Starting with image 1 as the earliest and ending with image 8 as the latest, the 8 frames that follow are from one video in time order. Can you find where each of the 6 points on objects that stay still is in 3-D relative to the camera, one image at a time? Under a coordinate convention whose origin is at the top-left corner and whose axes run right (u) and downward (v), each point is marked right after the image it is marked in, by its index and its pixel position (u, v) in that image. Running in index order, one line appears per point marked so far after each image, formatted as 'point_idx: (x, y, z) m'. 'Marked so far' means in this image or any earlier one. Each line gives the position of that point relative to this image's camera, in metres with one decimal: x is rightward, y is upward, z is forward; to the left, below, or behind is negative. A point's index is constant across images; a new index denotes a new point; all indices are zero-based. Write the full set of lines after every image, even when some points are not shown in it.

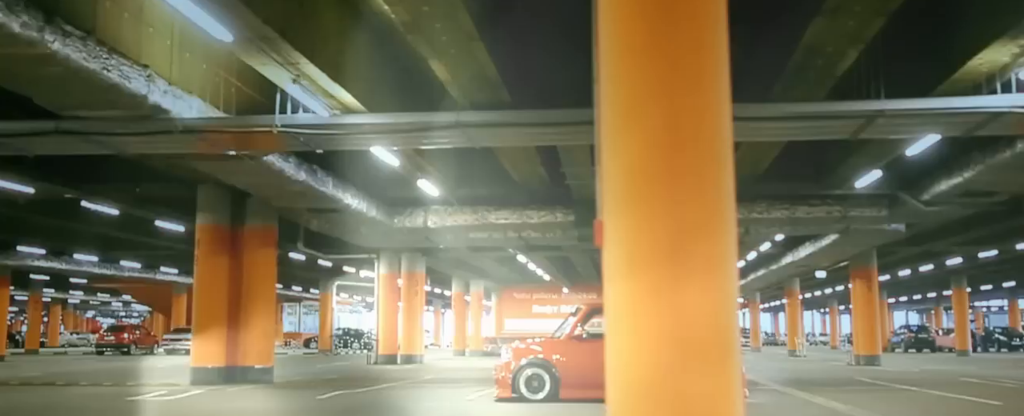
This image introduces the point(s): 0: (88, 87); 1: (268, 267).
0: (-3.9, +1.1, +8.1) m
1: (-4.8, -1.2, +17.5) m
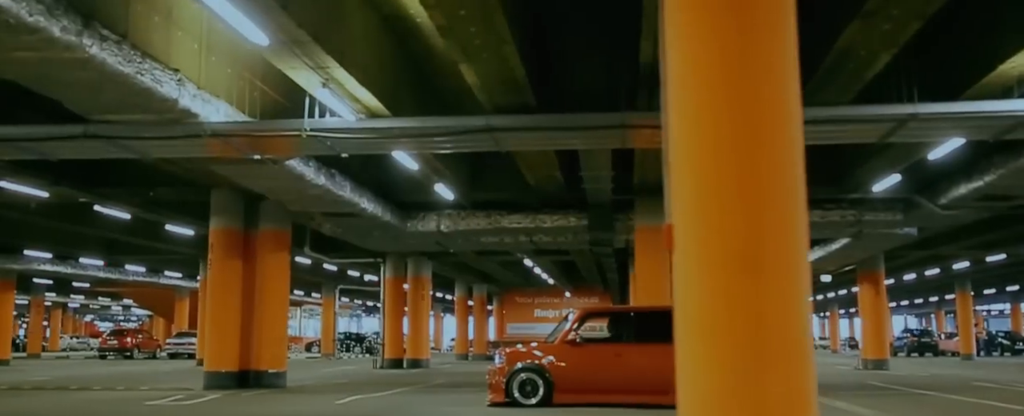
0: (-3.6, +1.1, +8.1) m
1: (-4.6, -1.3, +17.5) m
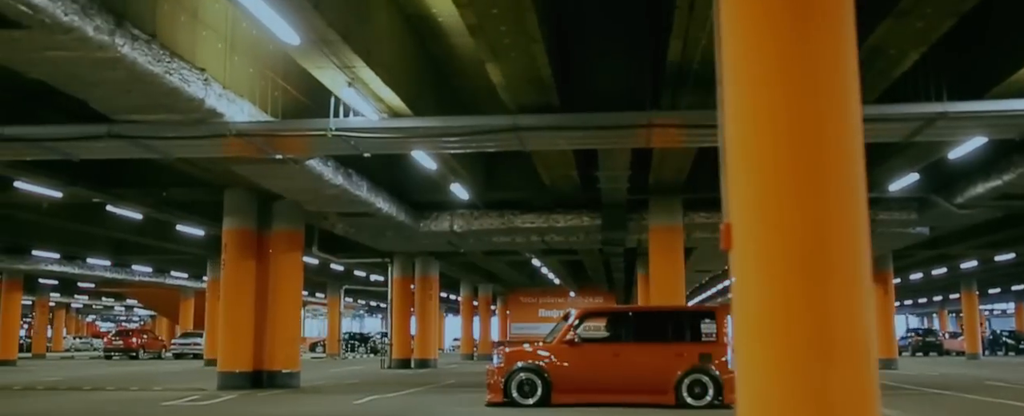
0: (-3.3, +1.1, +8.1) m
1: (-4.3, -1.3, +17.5) m
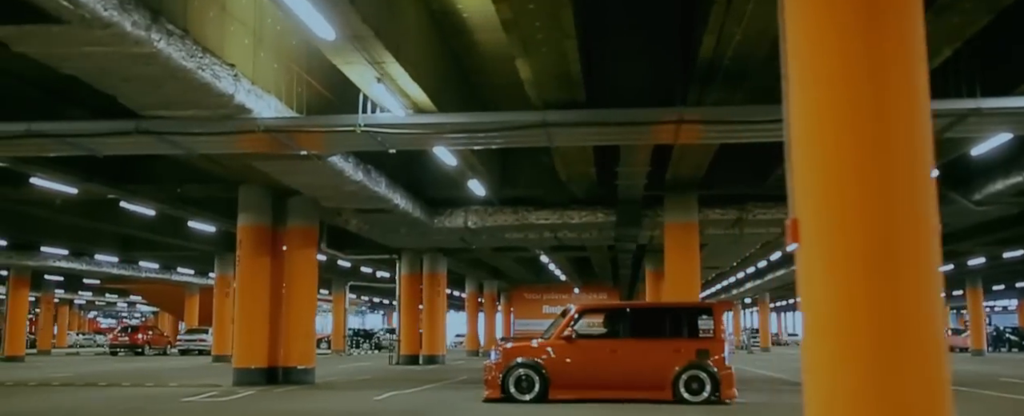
0: (-3.0, +1.1, +8.0) m
1: (-4.0, -1.2, +17.5) m
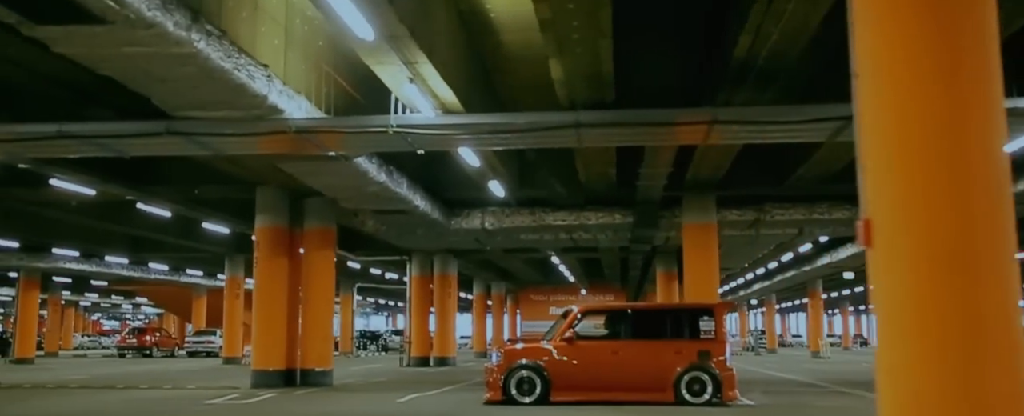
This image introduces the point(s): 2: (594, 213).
0: (-2.7, +1.1, +8.0) m
1: (-3.6, -1.2, +17.4) m
2: (+1.7, -0.1, +18.0) m
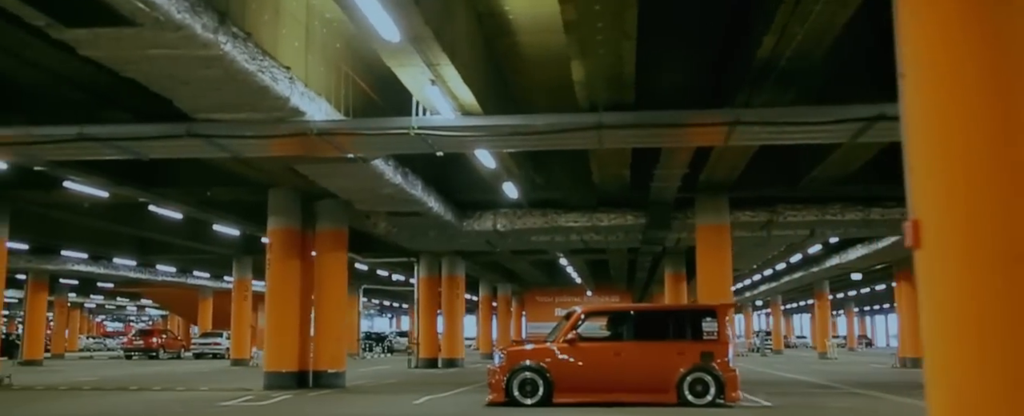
0: (-2.5, +1.1, +8.0) m
1: (-3.4, -1.2, +17.4) m
2: (+1.9, -0.1, +18.0) m
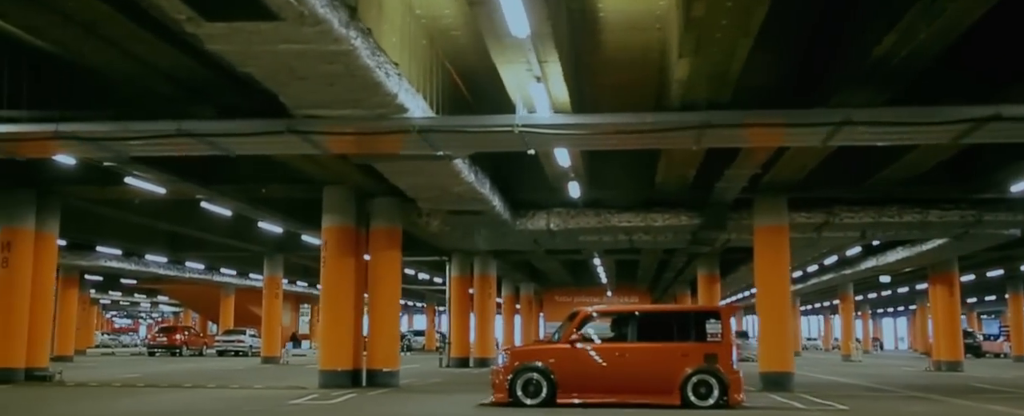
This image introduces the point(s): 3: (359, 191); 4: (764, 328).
0: (-1.4, +1.1, +7.9) m
1: (-2.3, -1.2, +17.4) m
2: (+3.0, -0.1, +17.9) m
3: (-3.0, +0.3, +17.4) m
4: (+4.7, -2.3, +16.6) m
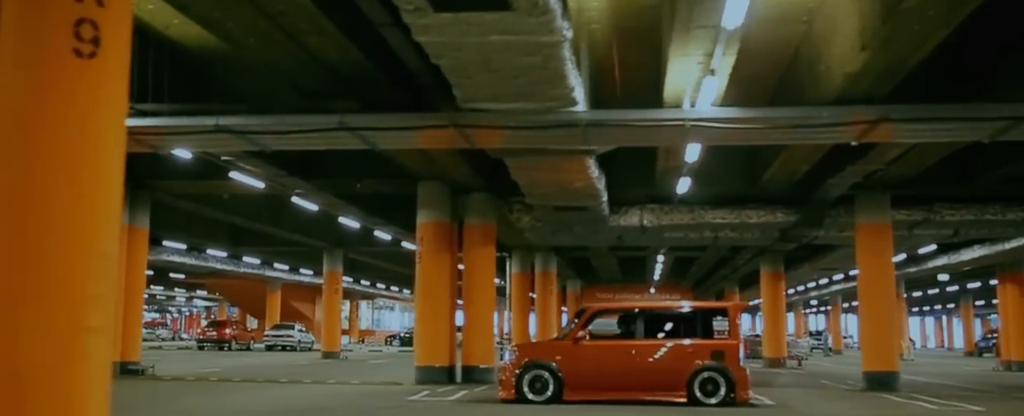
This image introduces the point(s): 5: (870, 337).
0: (+0.2, +1.1, +7.8) m
1: (-0.5, -1.1, +17.2) m
2: (+4.9, -0.1, +17.7) m
3: (-1.1, +0.4, +17.3) m
4: (+6.5, -2.2, +16.3) m
5: (+6.6, -2.4, +16.3) m
